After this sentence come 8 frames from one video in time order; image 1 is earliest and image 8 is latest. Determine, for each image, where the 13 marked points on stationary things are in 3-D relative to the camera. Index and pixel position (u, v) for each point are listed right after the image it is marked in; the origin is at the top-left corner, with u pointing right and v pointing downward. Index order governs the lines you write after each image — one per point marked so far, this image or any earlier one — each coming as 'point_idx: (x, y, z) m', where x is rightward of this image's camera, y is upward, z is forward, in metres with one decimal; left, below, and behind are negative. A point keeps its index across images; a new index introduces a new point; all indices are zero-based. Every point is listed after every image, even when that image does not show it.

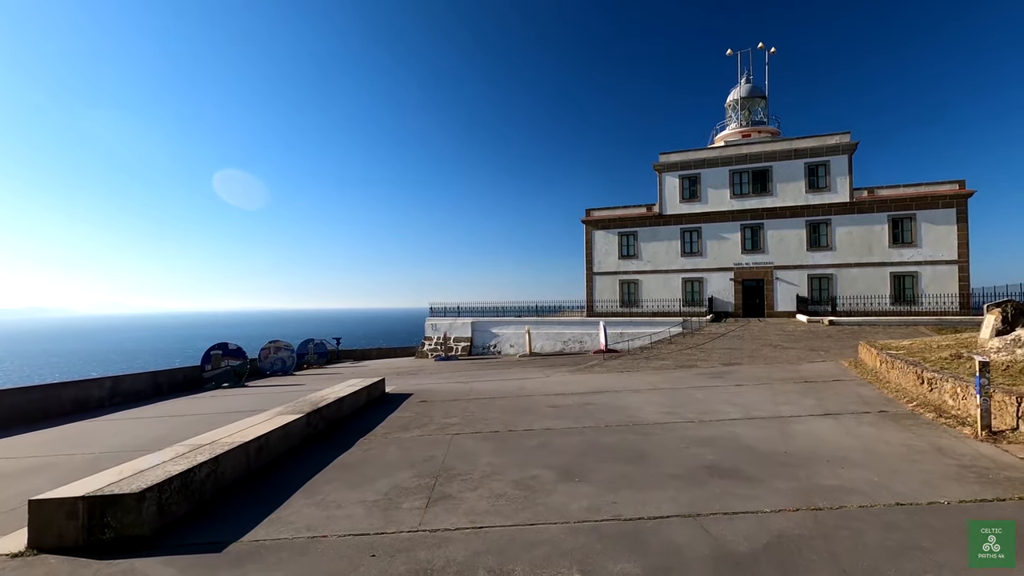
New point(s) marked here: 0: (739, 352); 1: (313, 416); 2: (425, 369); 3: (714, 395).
0: (+6.5, -1.9, +15.3) m
1: (-2.6, -1.6, +6.8) m
2: (-3.1, -2.8, +18.8) m
3: (+3.4, -1.8, +9.1) m
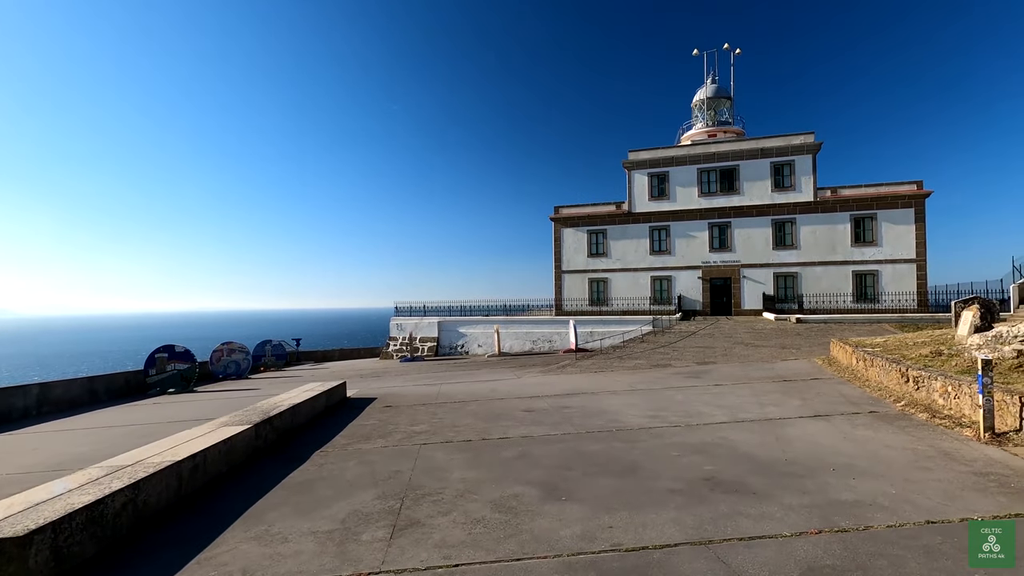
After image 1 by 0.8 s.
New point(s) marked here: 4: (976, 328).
0: (+5.6, -1.8, +15.1) m
1: (-2.9, -1.6, +6.1) m
2: (-4.1, -2.8, +18.0) m
3: (+3.0, -1.7, +8.7) m
4: (+7.5, -0.7, +8.6) m
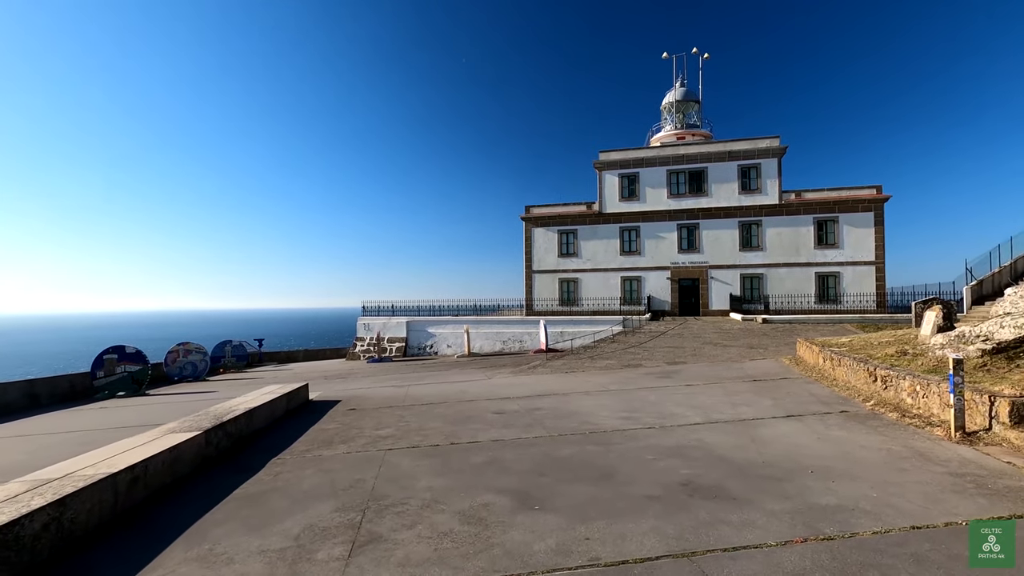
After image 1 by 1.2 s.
0: (+4.8, -1.8, +15.1) m
1: (-3.2, -1.5, +5.7) m
2: (-5.1, -2.7, +17.5) m
3: (+2.5, -1.7, +8.6) m
4: (+7.0, -0.7, +8.8) m
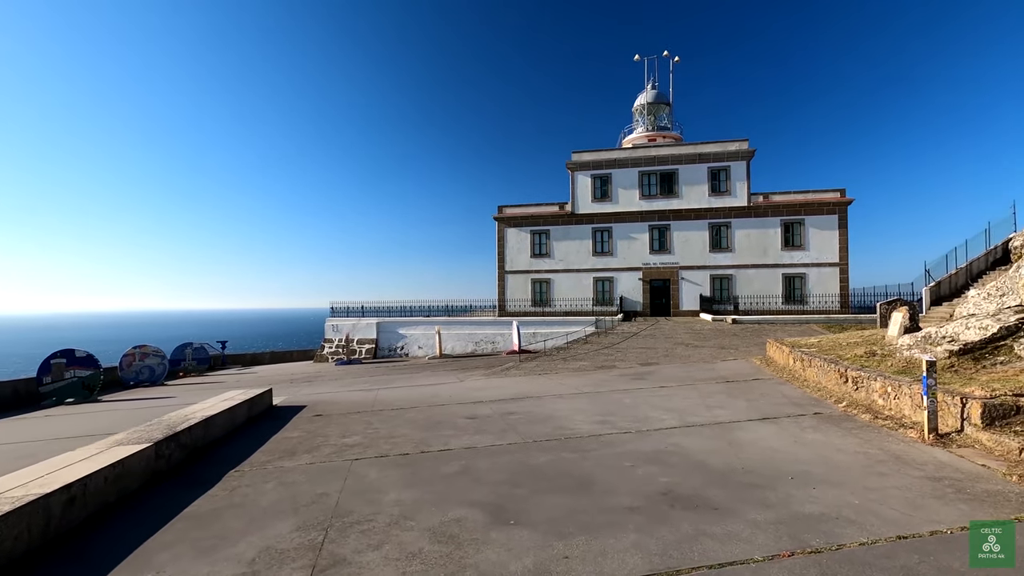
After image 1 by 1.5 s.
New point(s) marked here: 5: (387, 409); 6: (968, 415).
0: (+4.0, -1.8, +15.2) m
1: (-3.5, -1.6, +5.3) m
2: (-6.0, -2.8, +17.0) m
3: (+2.1, -1.8, +8.5) m
4: (+6.6, -0.7, +8.9) m
5: (-2.0, -2.0, +8.7) m
6: (+4.3, -1.2, +5.1) m
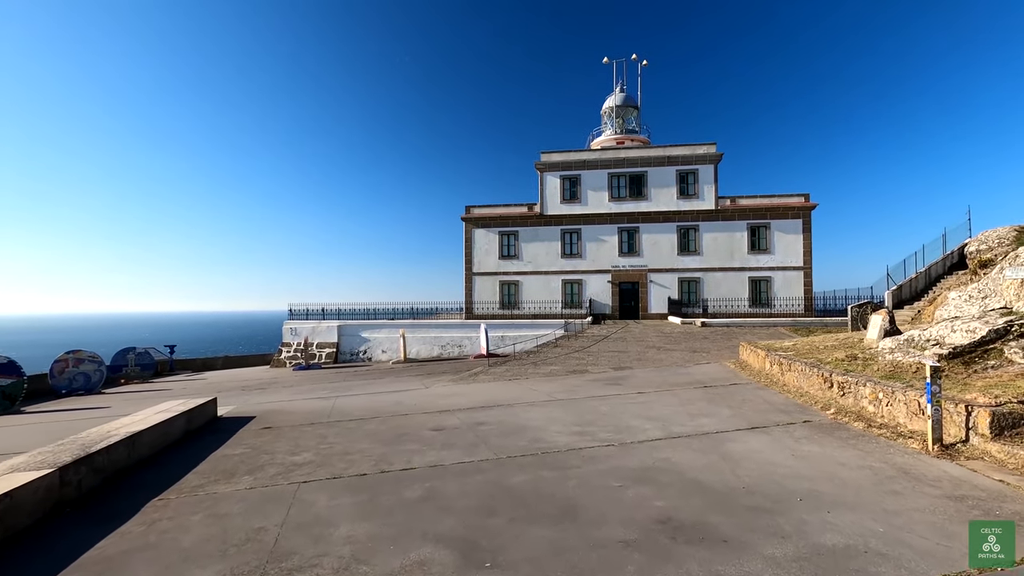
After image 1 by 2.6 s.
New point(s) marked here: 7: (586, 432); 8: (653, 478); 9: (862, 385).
0: (+3.2, -1.9, +14.8) m
1: (-3.7, -1.5, +4.5) m
2: (-6.9, -2.8, +16.0) m
3: (+1.6, -1.8, +8.0) m
4: (+6.1, -0.7, +8.7) m
5: (-2.5, -2.0, +7.9) m
6: (+4.1, -1.2, +4.7) m
7: (+0.9, -1.7, +6.3) m
8: (+1.2, -1.6, +4.5) m
9: (+4.3, -1.2, +6.6) m
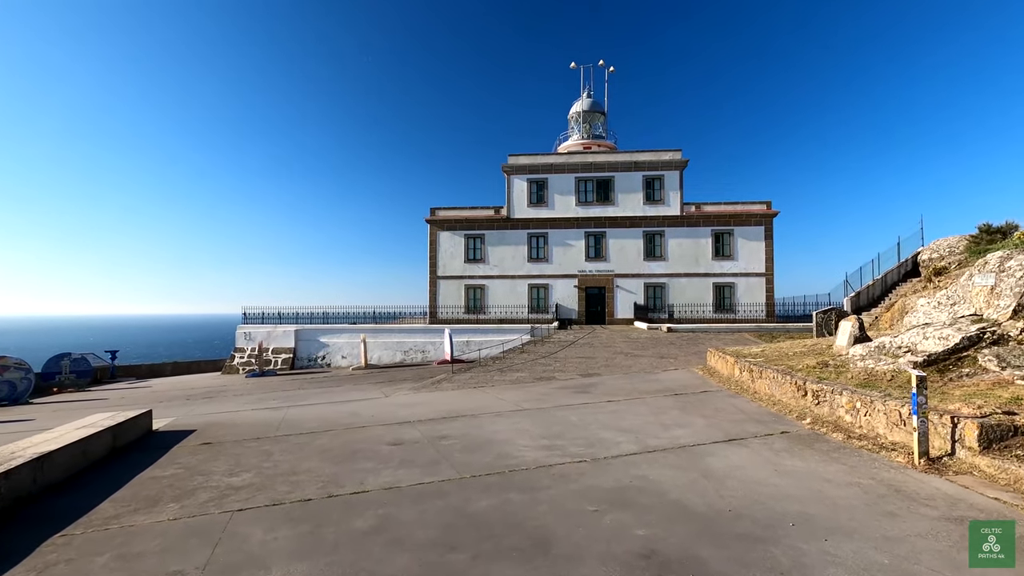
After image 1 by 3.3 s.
0: (+2.2, -2.0, +14.5) m
1: (-3.9, -1.5, +3.8) m
2: (-7.9, -2.8, +15.0) m
3: (+1.1, -1.8, +7.6) m
4: (+5.5, -0.8, +8.6) m
5: (-3.0, -2.0, +7.3) m
6: (+3.8, -1.3, +4.5) m
7: (+0.5, -1.7, +5.9) m
8: (+0.9, -1.6, +4.1) m
9: (+3.9, -1.3, +6.4) m
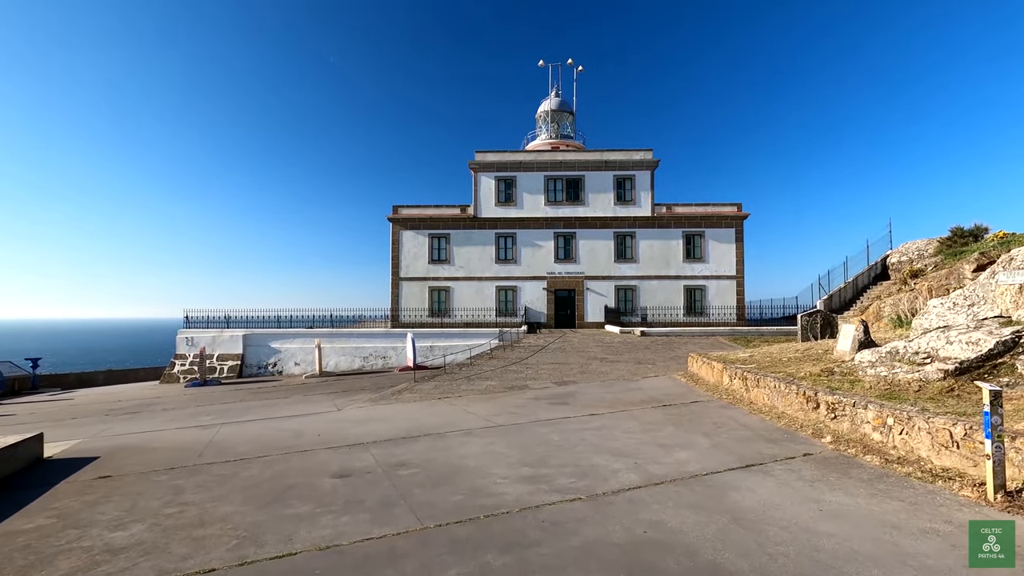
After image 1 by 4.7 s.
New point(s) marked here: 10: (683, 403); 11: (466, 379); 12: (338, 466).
0: (+1.4, -2.0, +13.5) m
1: (-4.0, -1.4, +2.4) m
2: (-8.8, -2.8, +13.4) m
3: (+0.8, -1.8, +6.6) m
4: (+5.1, -0.8, +7.9) m
5: (-3.3, -1.9, +6.0) m
6: (+3.6, -1.2, +3.7) m
7: (+0.3, -1.7, +4.8) m
8: (+0.8, -1.5, +3.0) m
9: (+3.6, -1.2, +5.6) m
10: (+2.7, -1.9, +8.6) m
11: (-1.1, -2.1, +12.1) m
12: (-1.8, -1.9, +5.6) m
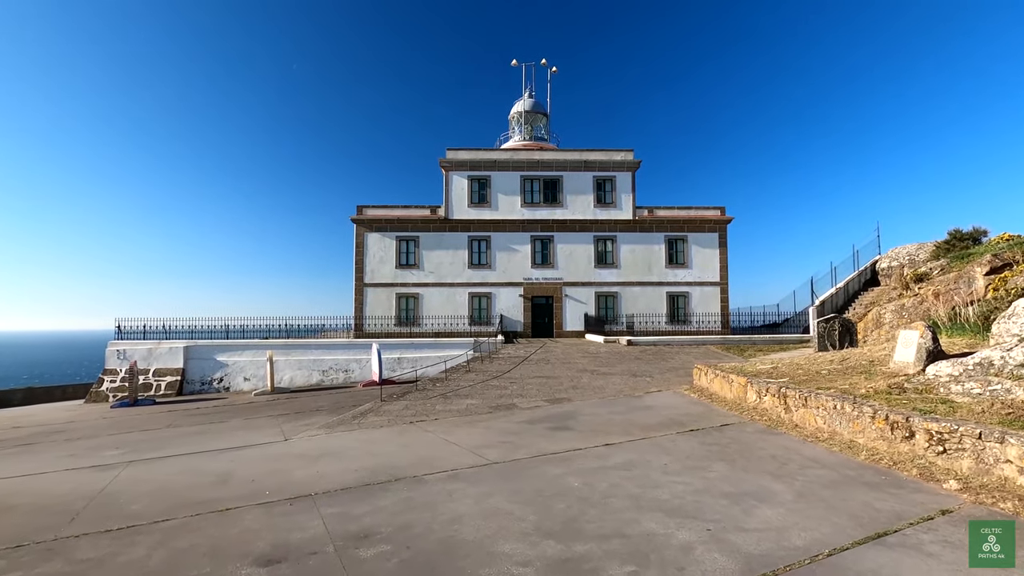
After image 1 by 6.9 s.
0: (+1.0, -2.1, +11.9) m
1: (-3.7, -1.3, +0.5) m
2: (-9.1, -2.9, +11.1) m
3: (+0.8, -1.7, +5.0) m
4: (+5.1, -0.8, +6.6) m
5: (-3.2, -1.9, +4.1) m
6: (+3.8, -1.1, +2.2) m
7: (+0.4, -1.6, +3.2) m
8: (+1.0, -1.4, +1.4) m
9: (+3.7, -1.2, +4.1) m
10: (+2.6, -1.9, +7.1) m
11: (-1.4, -2.1, +10.4) m
12: (-1.7, -1.8, +3.8) m
